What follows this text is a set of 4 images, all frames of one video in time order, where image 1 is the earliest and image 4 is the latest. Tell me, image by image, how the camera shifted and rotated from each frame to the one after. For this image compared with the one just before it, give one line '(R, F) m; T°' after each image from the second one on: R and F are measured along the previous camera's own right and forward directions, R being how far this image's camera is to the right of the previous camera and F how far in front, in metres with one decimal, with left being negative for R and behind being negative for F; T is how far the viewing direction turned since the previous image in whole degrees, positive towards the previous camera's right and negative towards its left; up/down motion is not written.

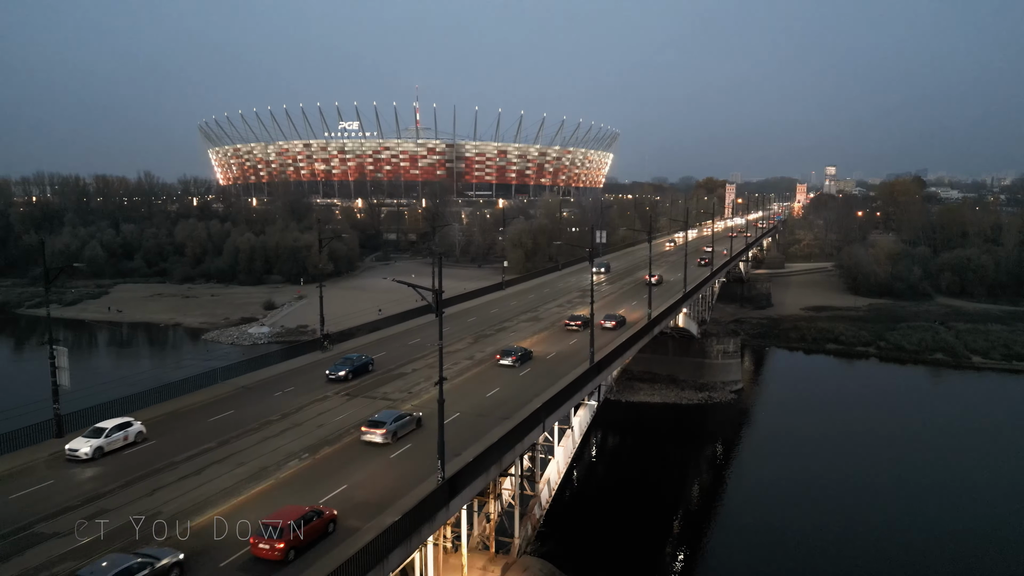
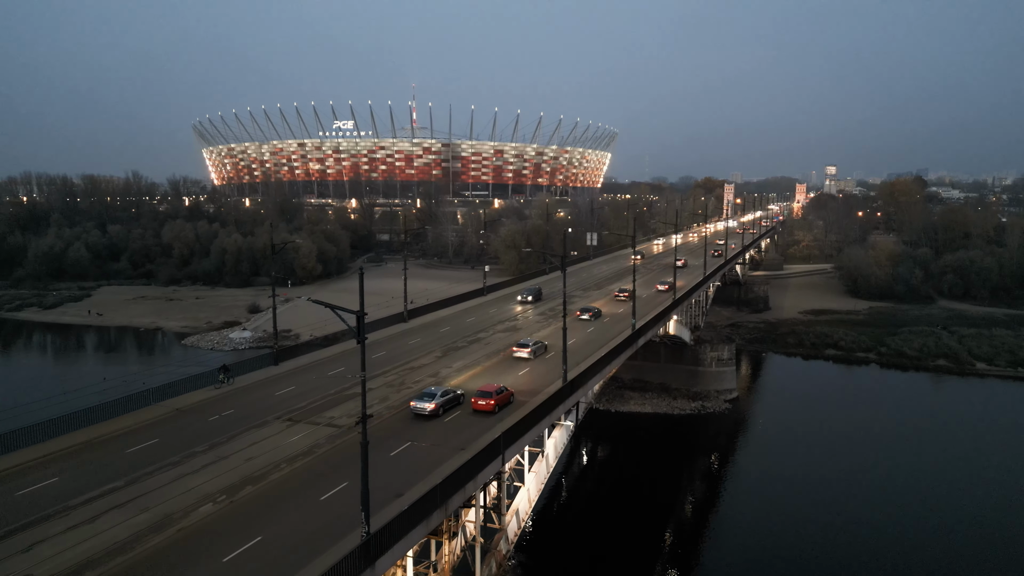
(+1.1, +1.9) m; 0°
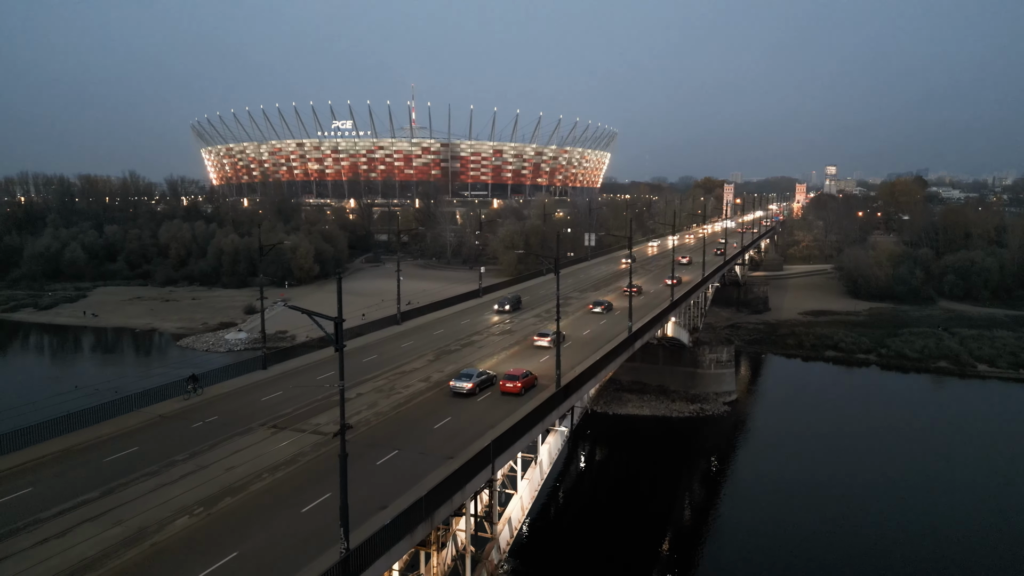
(+0.2, +0.5) m; 0°
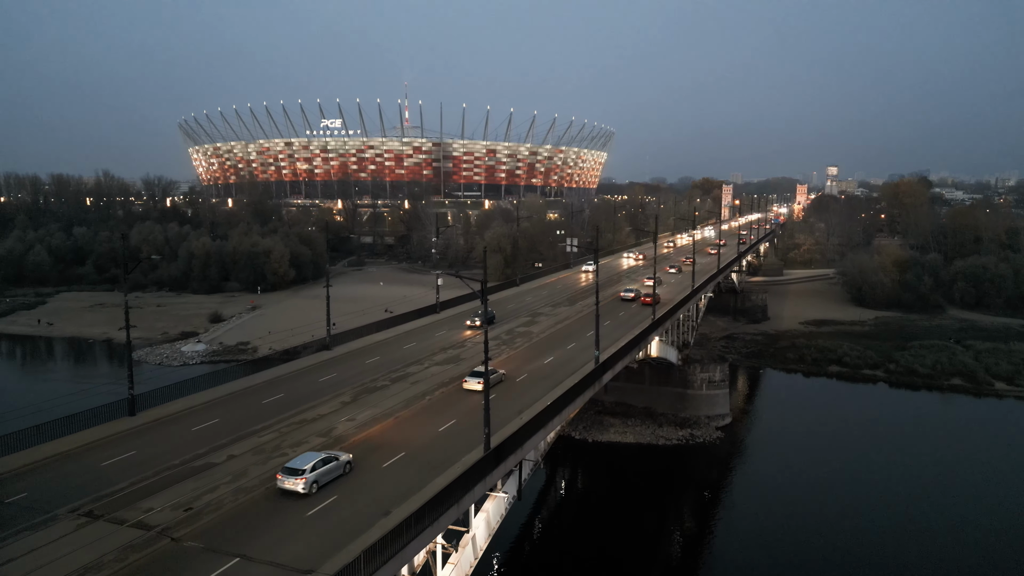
(+1.9, +4.3) m; 0°
